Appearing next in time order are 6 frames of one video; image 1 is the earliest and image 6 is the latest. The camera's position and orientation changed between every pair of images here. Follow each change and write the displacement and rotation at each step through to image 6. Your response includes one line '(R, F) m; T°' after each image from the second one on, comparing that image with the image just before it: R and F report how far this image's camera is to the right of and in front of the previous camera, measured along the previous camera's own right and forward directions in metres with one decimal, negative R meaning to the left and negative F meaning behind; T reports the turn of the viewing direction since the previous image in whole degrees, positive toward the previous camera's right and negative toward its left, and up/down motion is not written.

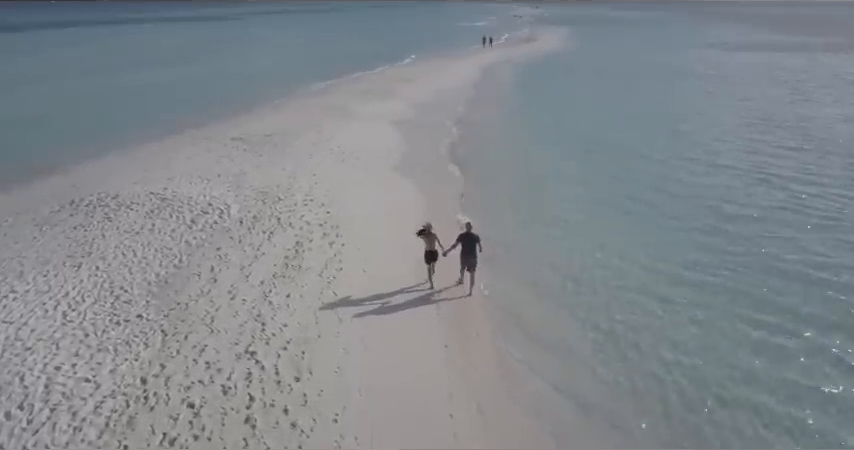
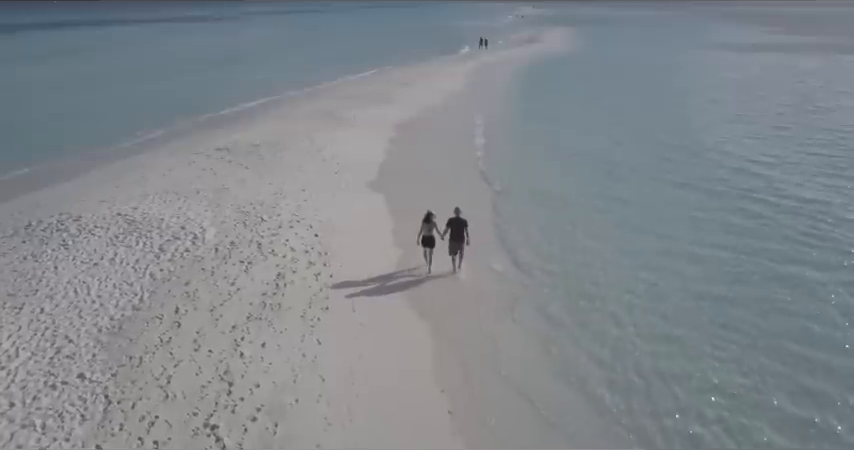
(0.0, +1.8) m; 0°
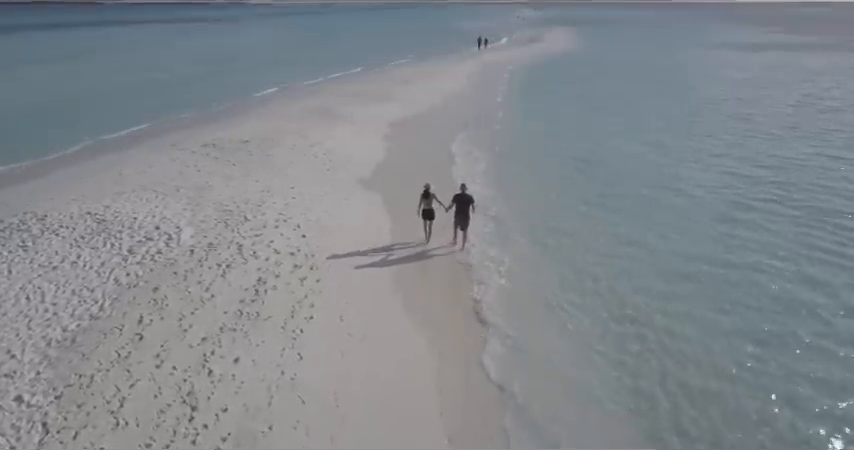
(+0.1, +1.3) m; 0°
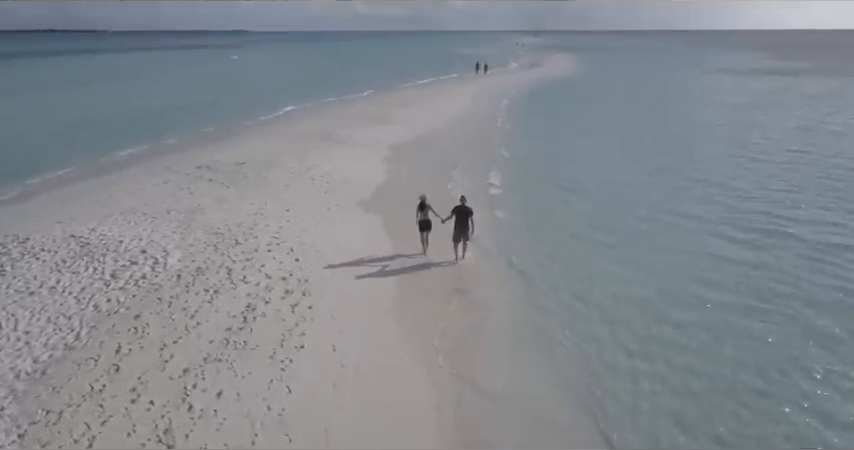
(0.0, +0.6) m; 0°
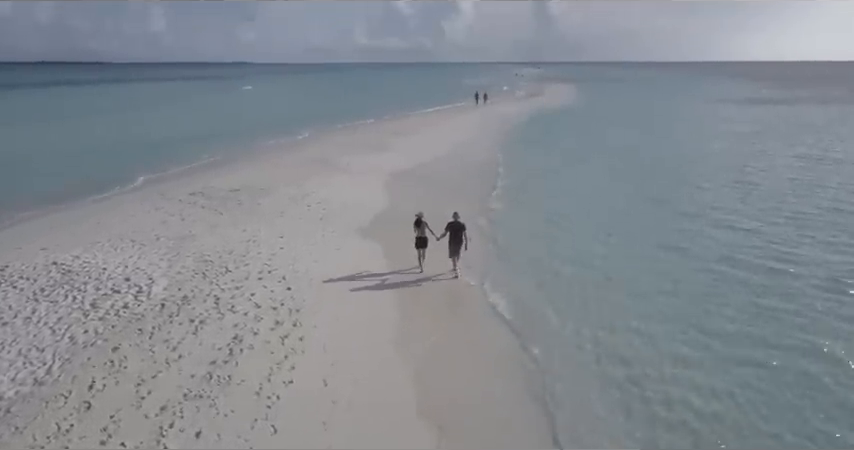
(0.0, +0.6) m; 0°
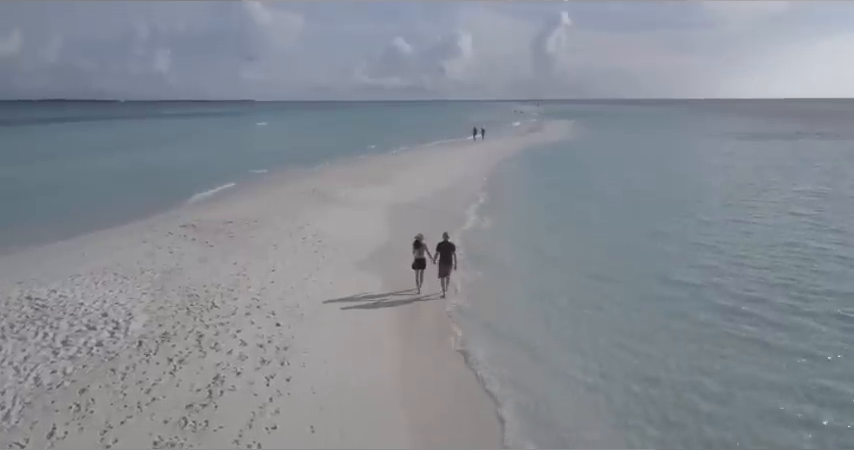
(0.0, +0.7) m; 0°
